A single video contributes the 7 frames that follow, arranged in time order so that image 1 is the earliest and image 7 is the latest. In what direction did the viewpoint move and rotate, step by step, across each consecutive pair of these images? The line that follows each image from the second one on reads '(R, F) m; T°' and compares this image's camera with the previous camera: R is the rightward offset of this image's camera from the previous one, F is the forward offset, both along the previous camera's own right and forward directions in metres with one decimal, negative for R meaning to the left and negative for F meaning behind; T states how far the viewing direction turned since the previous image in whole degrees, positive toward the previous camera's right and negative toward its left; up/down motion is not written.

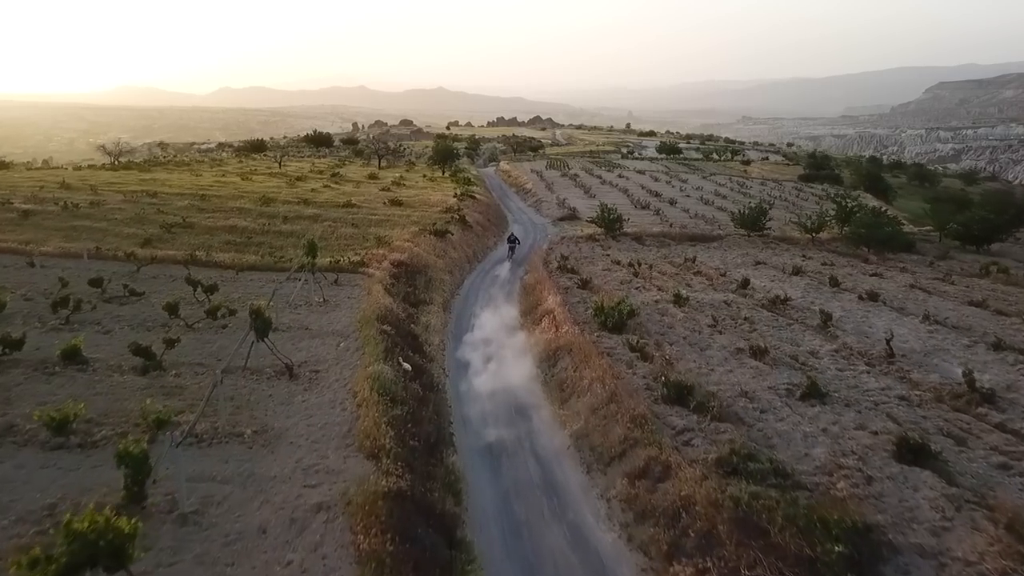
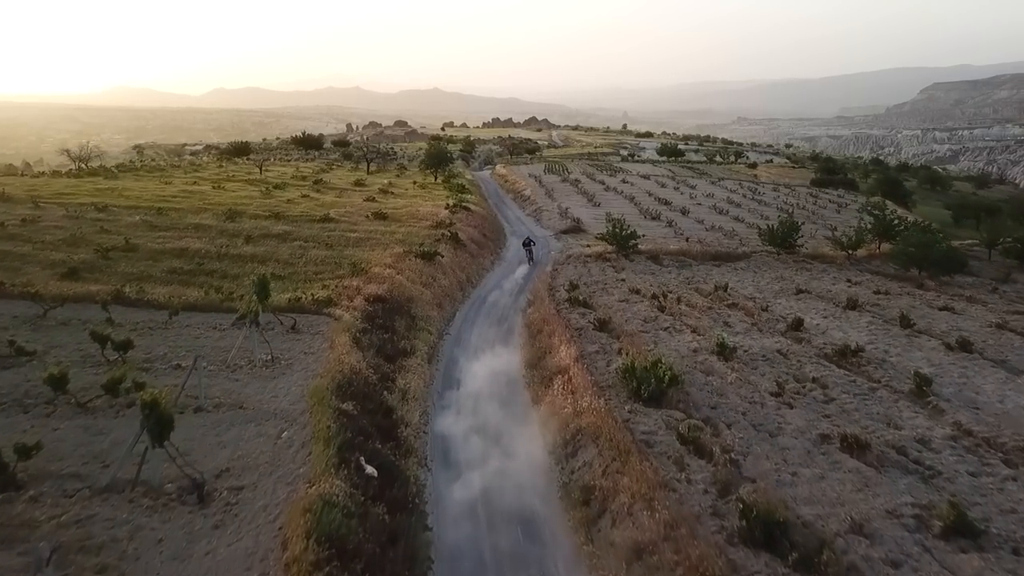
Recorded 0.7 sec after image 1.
(-0.2, +5.0) m; 0°
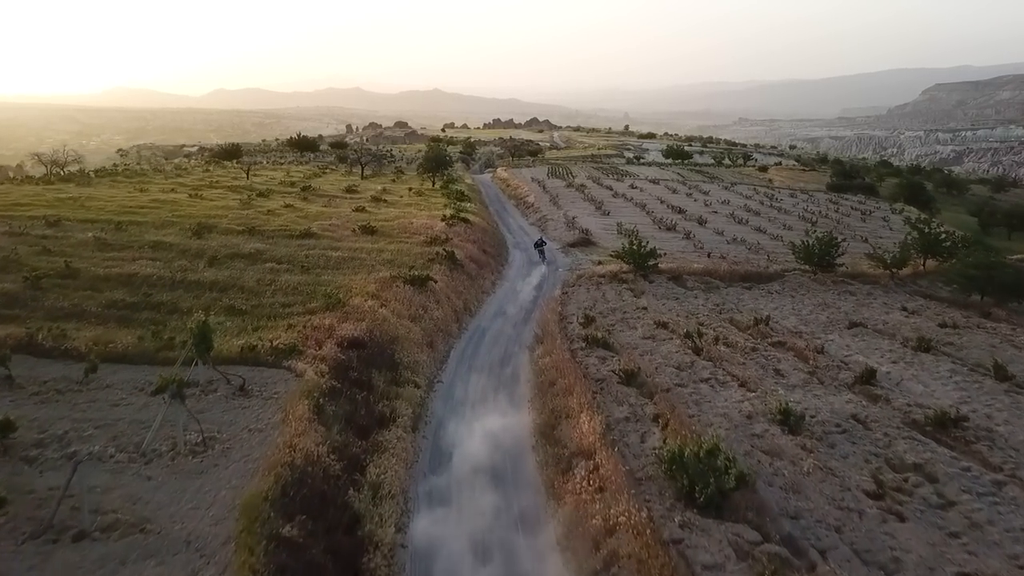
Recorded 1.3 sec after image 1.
(-0.1, +4.2) m; 0°
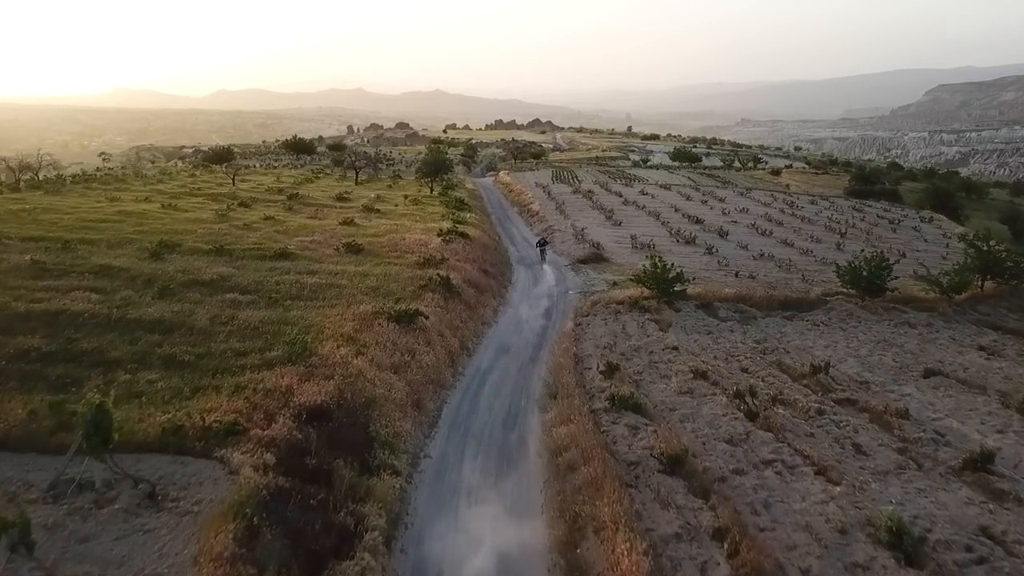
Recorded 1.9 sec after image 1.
(-0.1, +4.2) m; 0°
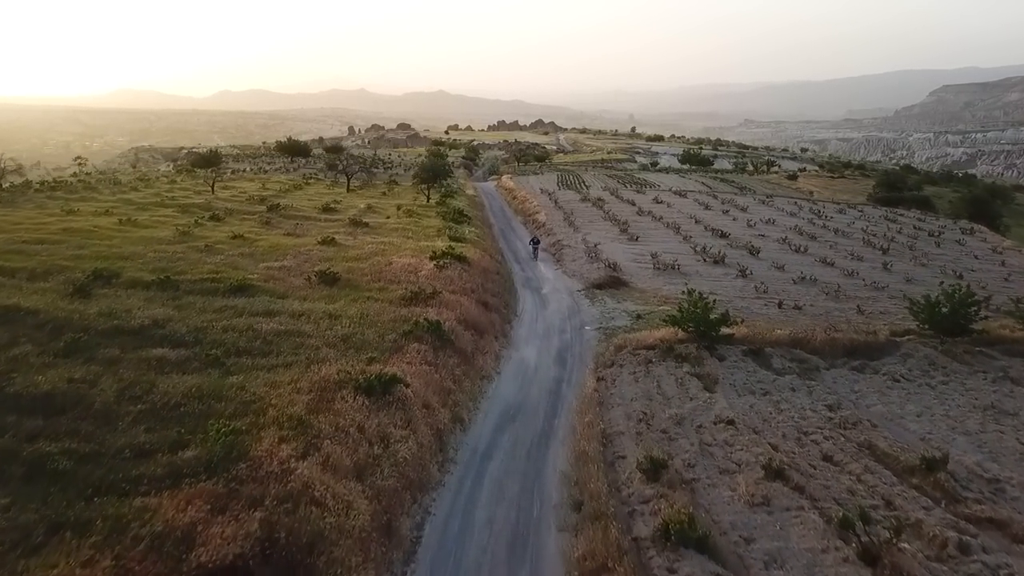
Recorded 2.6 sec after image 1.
(-0.1, +5.2) m; 0°
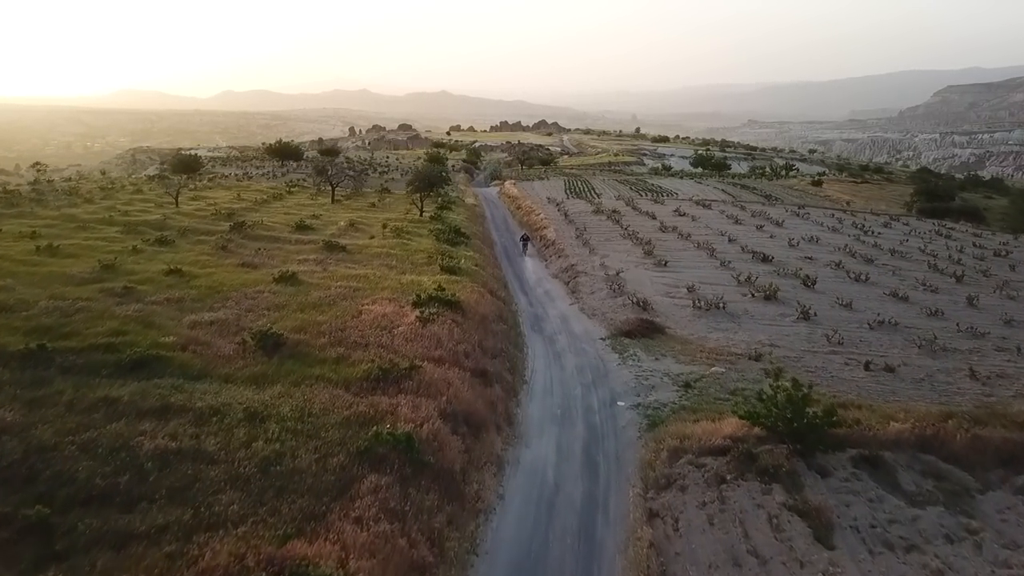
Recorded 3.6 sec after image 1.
(-0.1, +7.0) m; 0°
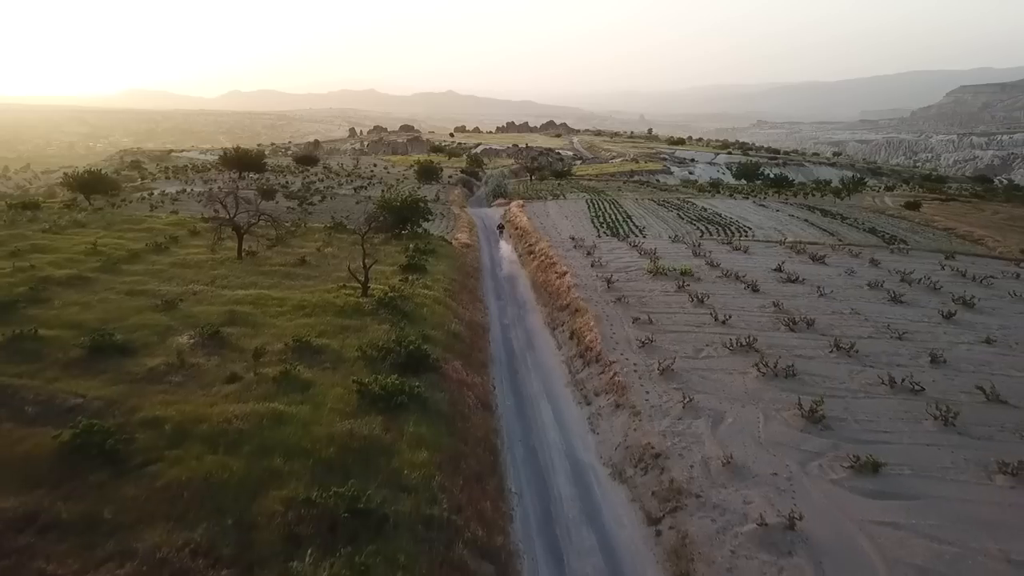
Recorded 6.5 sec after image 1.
(-0.1, +21.3) m; 0°
